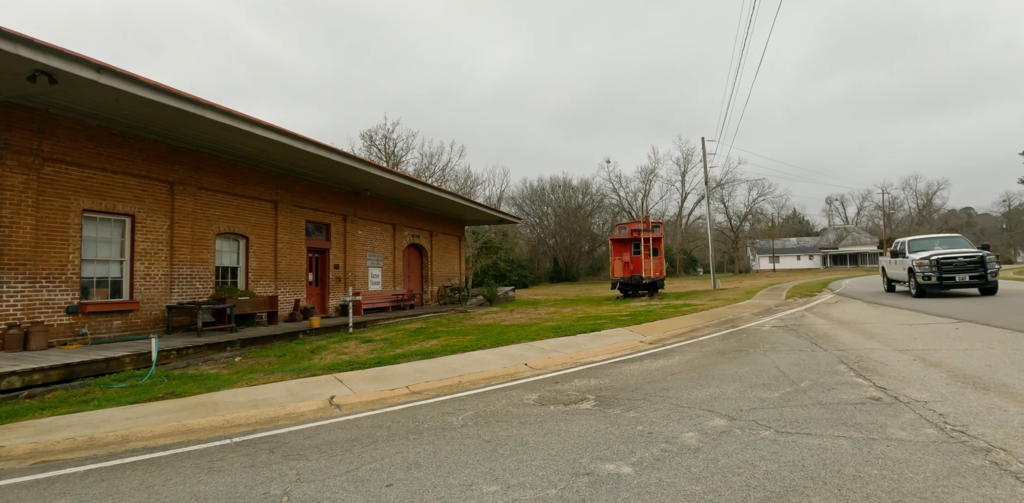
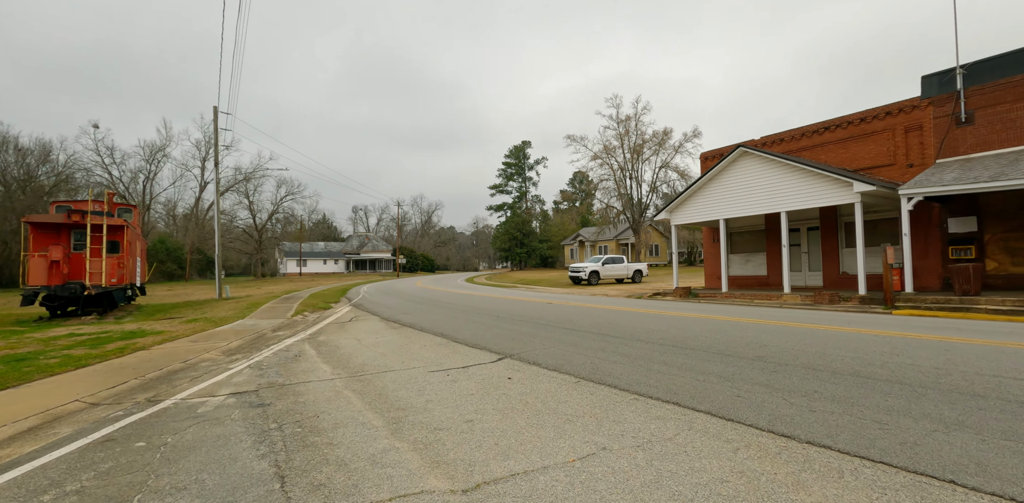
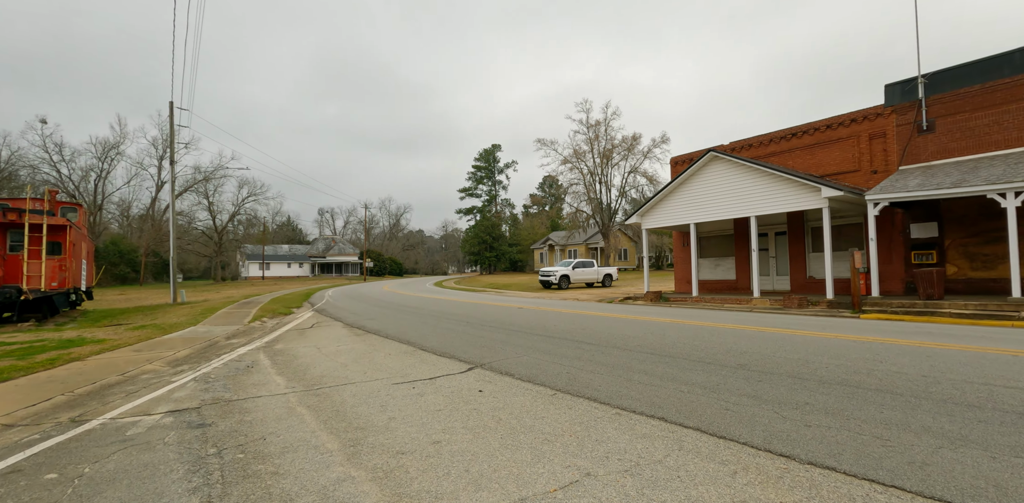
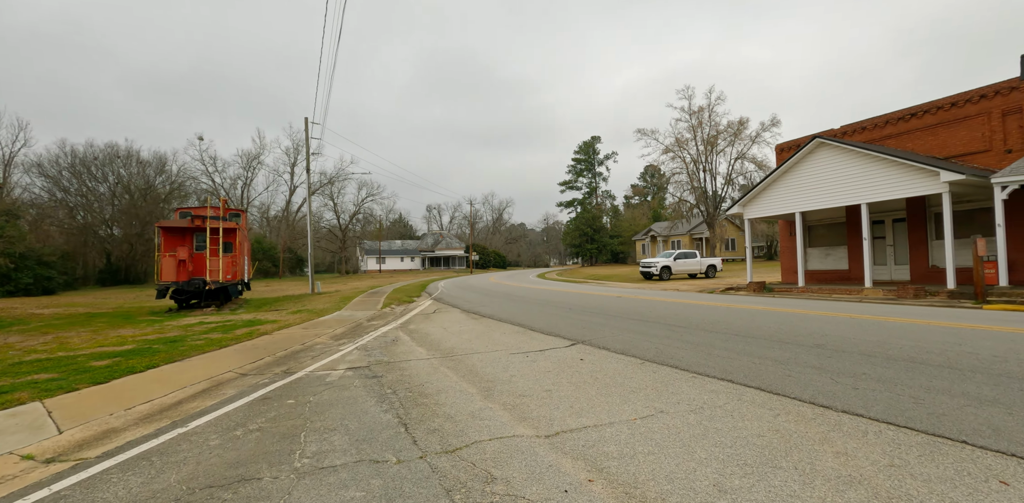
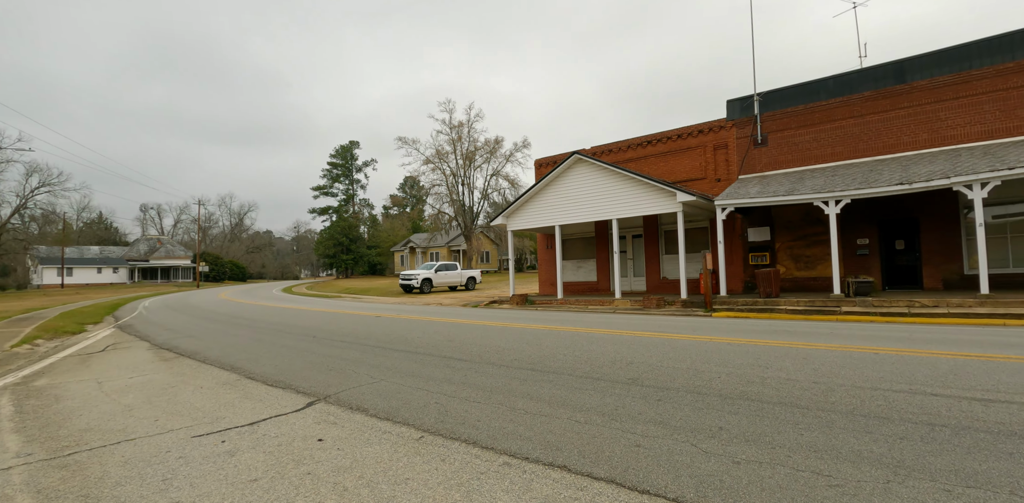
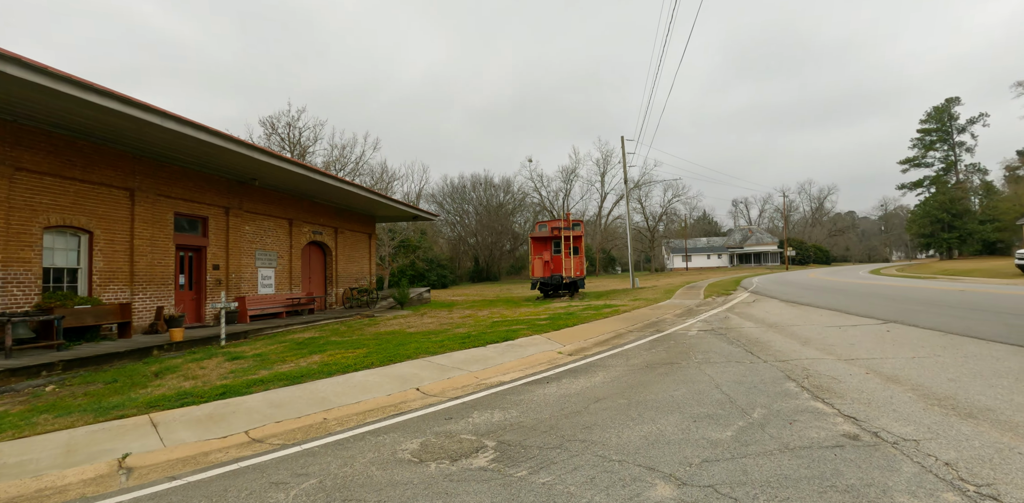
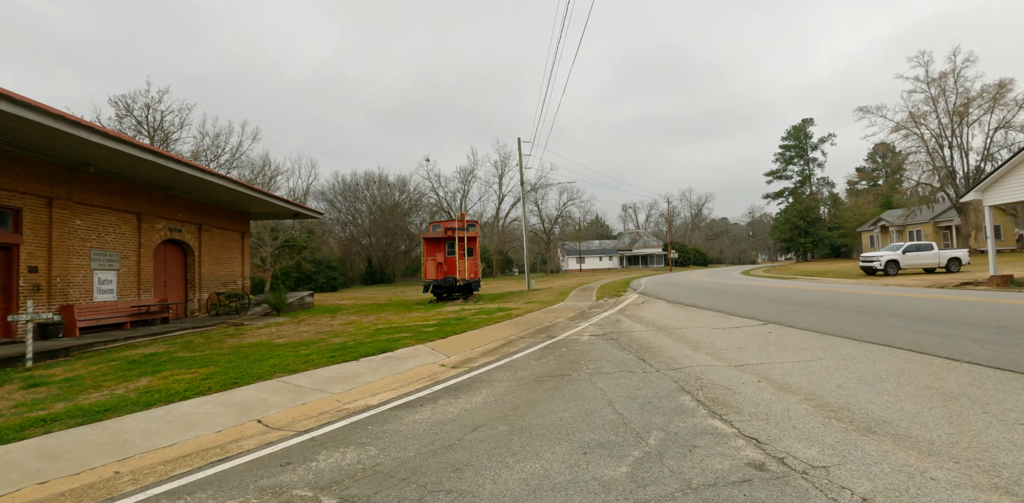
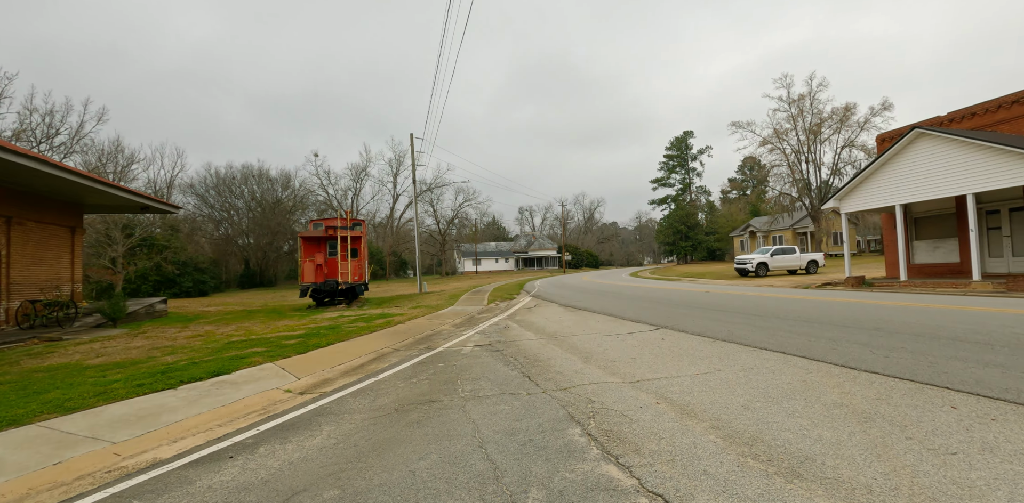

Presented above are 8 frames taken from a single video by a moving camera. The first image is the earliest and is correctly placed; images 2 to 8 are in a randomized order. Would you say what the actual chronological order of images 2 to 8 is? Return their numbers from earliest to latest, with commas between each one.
6, 7, 8, 4, 2, 3, 5
